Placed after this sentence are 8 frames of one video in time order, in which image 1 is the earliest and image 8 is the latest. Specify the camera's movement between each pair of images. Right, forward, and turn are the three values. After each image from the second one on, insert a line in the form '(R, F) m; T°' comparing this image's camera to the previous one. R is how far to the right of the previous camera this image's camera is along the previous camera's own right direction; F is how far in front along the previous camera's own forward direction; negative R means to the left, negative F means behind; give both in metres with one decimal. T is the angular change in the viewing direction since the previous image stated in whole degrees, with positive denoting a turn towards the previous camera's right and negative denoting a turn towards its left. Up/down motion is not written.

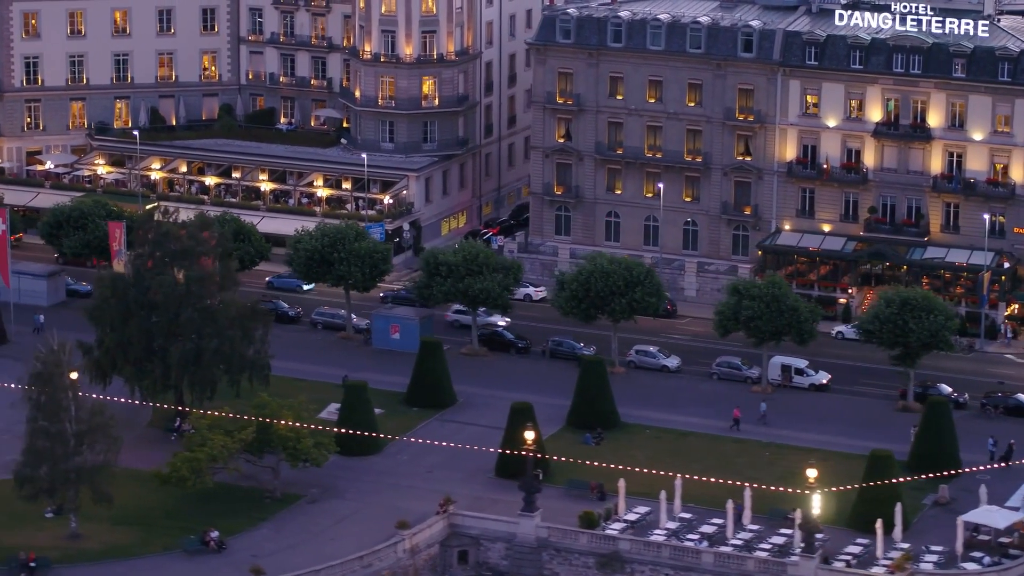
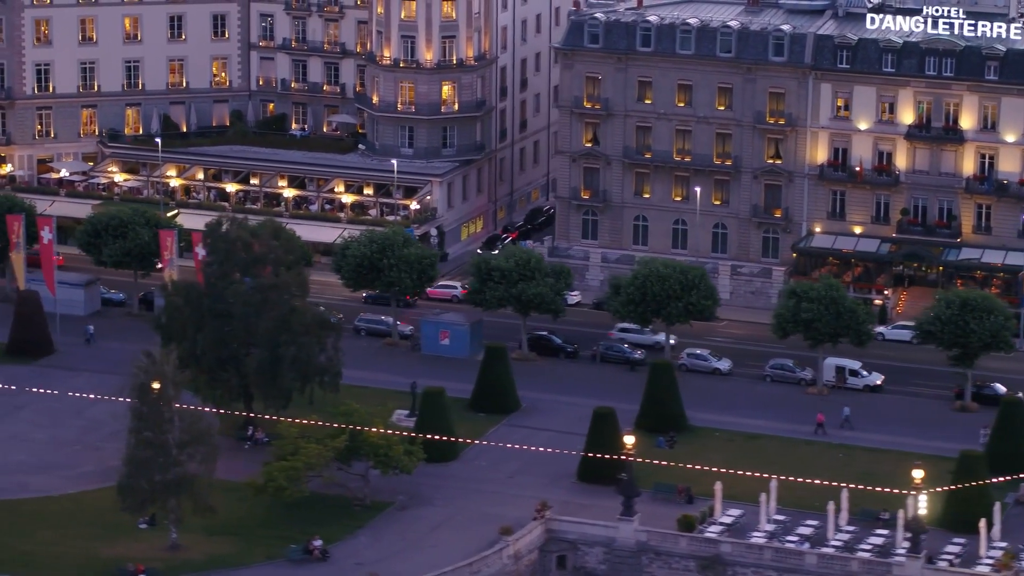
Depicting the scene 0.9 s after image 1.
(-5.8, -0.1) m; +3°
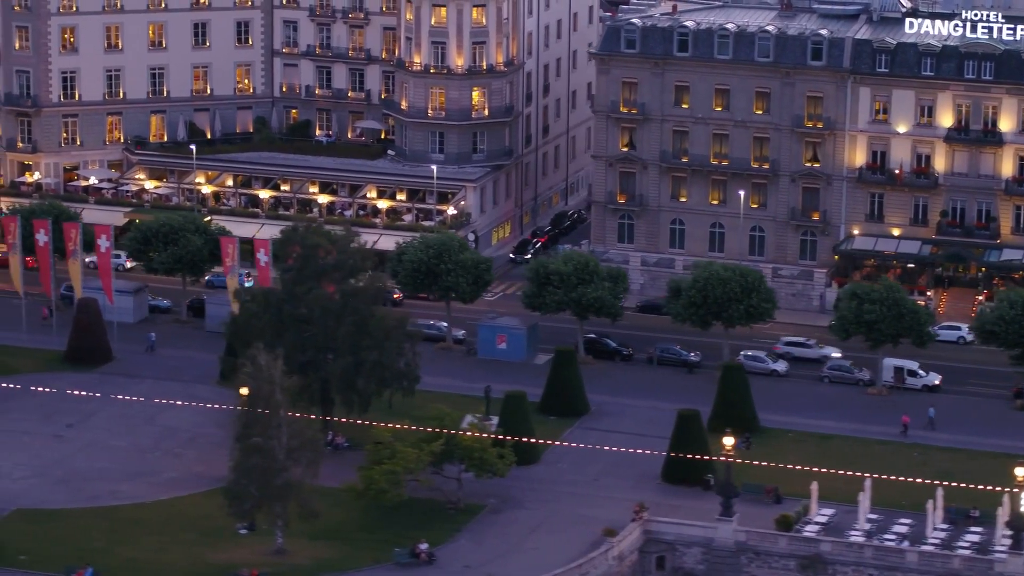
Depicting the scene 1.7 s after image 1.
(-5.2, -0.4) m; +2°
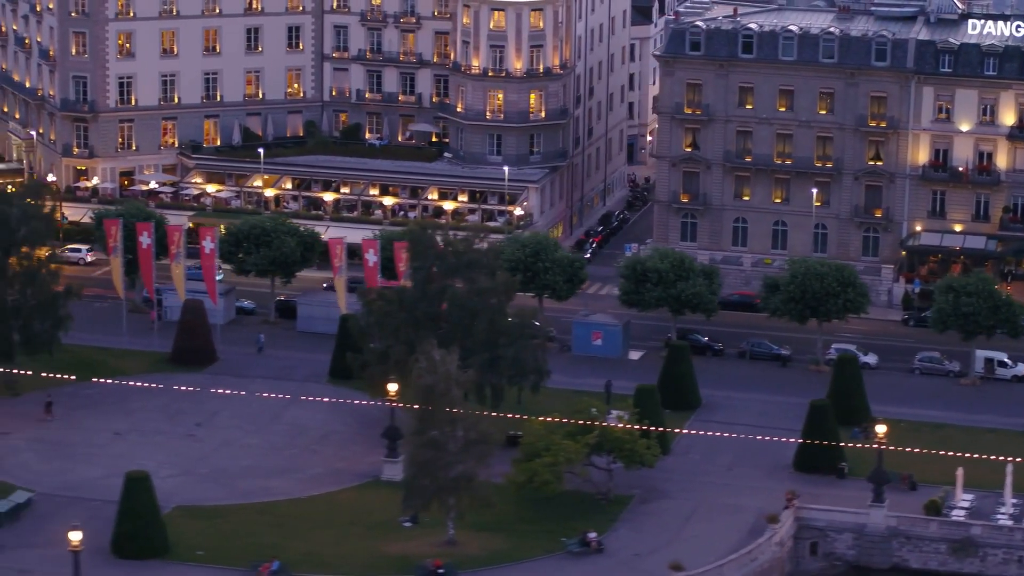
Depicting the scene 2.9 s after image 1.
(-8.0, -1.4) m; +3°
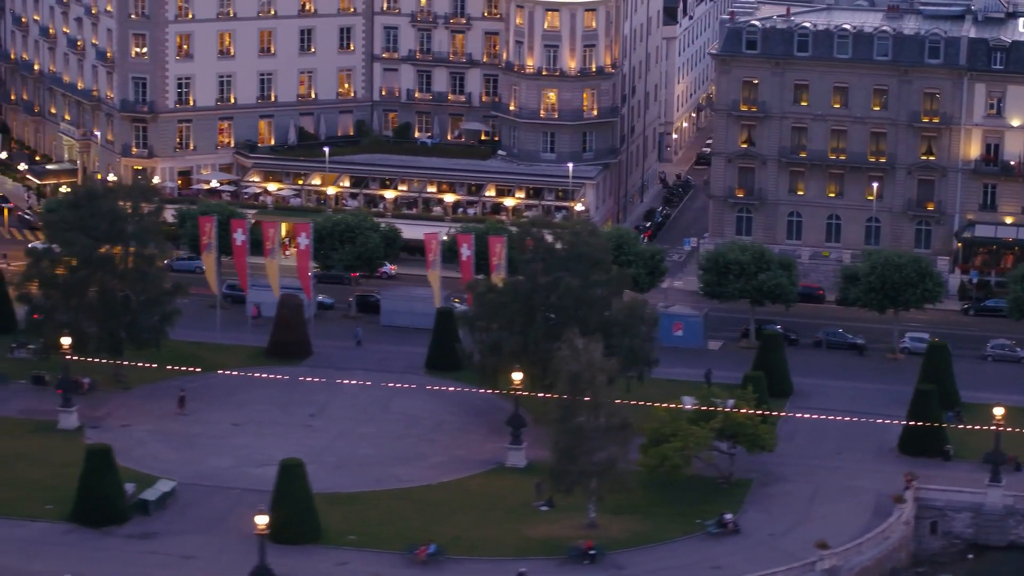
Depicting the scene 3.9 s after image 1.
(-6.5, -2.1) m; +2°
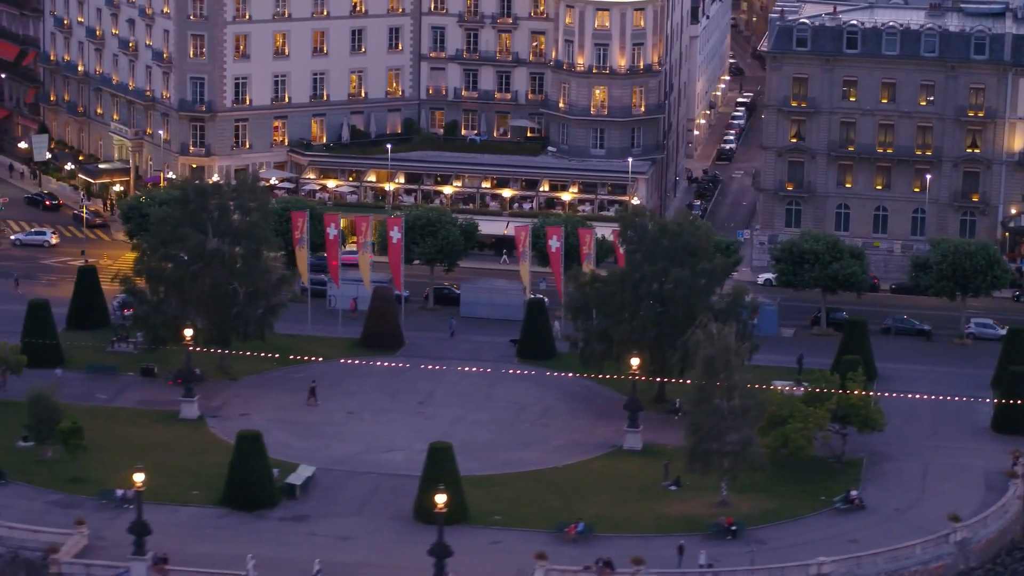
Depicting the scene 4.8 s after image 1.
(-6.9, -2.5) m; +3°
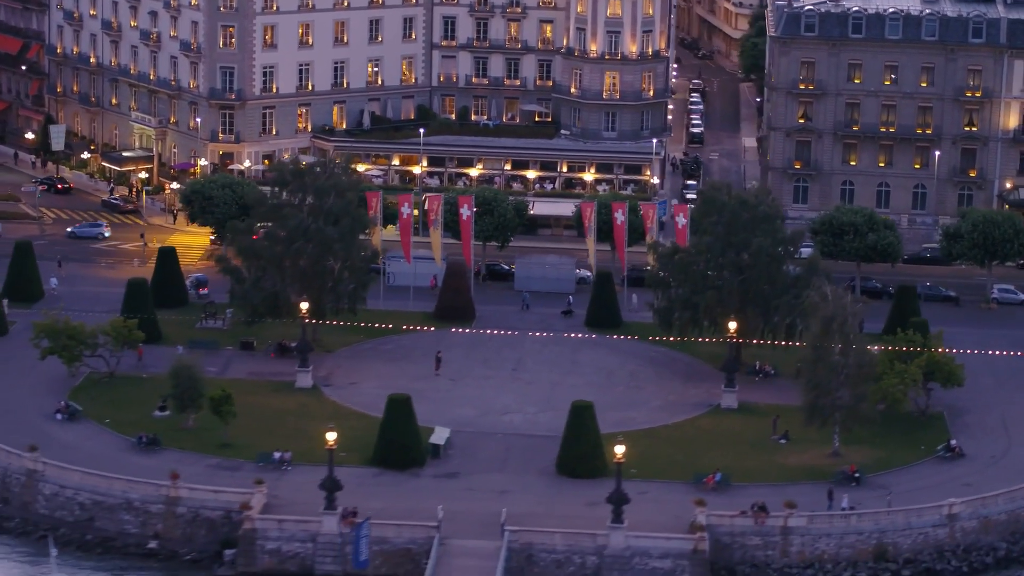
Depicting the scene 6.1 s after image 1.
(-10.2, -4.6) m; +5°
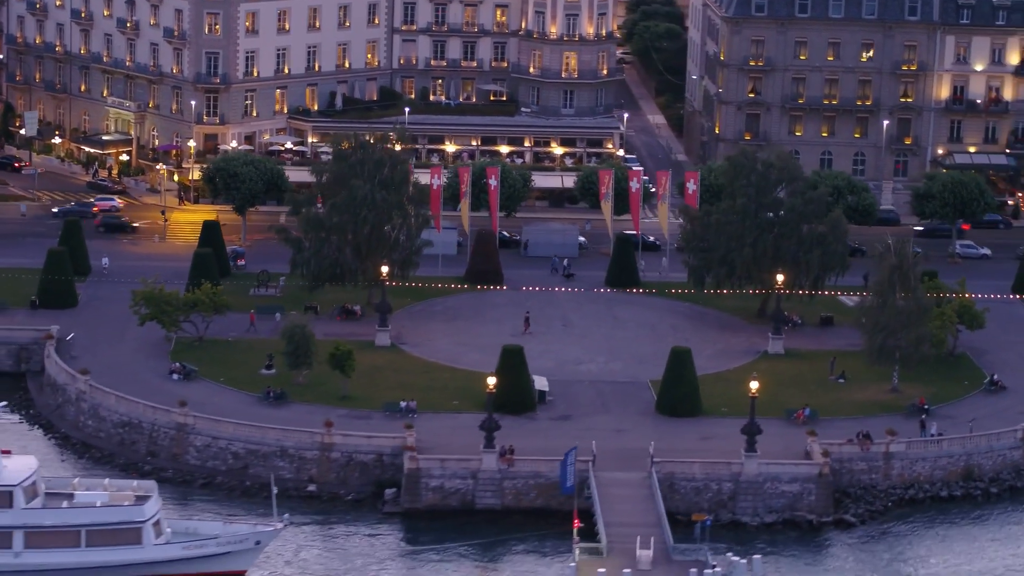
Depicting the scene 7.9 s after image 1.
(-13.6, -6.3) m; +7°
